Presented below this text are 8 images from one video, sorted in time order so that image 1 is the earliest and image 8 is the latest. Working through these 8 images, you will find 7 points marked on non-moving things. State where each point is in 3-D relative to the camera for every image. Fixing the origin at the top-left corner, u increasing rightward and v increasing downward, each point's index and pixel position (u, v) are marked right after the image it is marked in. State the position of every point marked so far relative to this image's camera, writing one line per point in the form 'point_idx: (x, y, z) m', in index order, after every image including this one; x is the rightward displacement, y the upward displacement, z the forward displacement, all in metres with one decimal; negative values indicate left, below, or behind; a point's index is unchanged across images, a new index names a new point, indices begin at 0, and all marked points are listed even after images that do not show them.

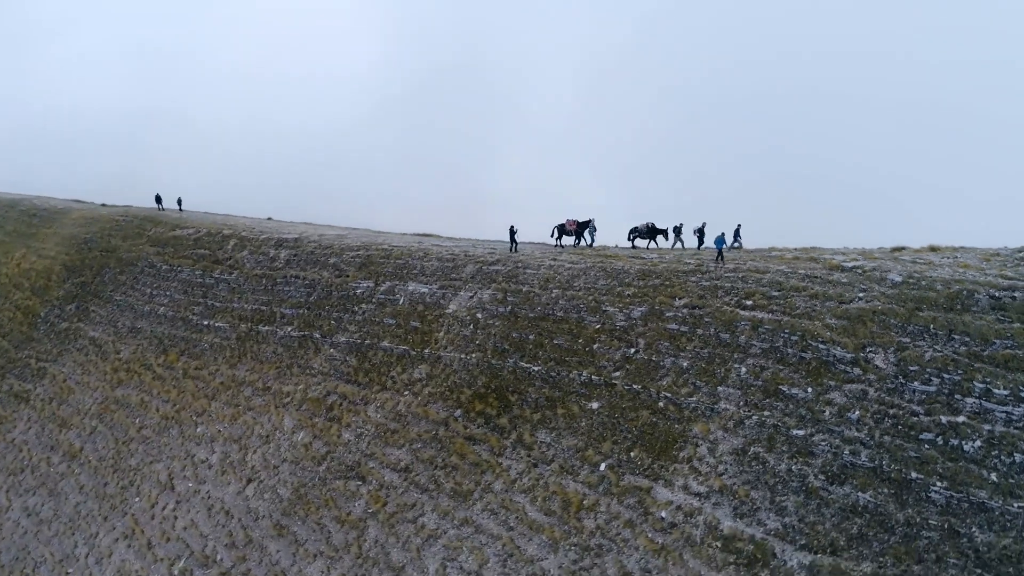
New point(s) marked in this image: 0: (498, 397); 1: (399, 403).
0: (-0.1, -2.5, +16.9) m
1: (-2.6, -2.7, +18.1) m
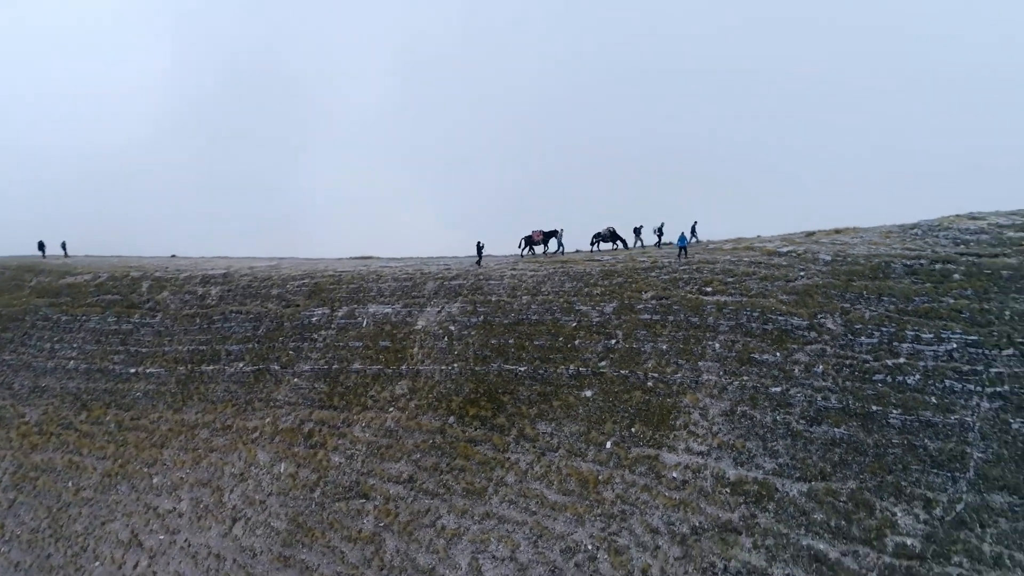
0: (-0.4, -2.7, +18.5) m
1: (-3.1, -3.3, +19.0) m
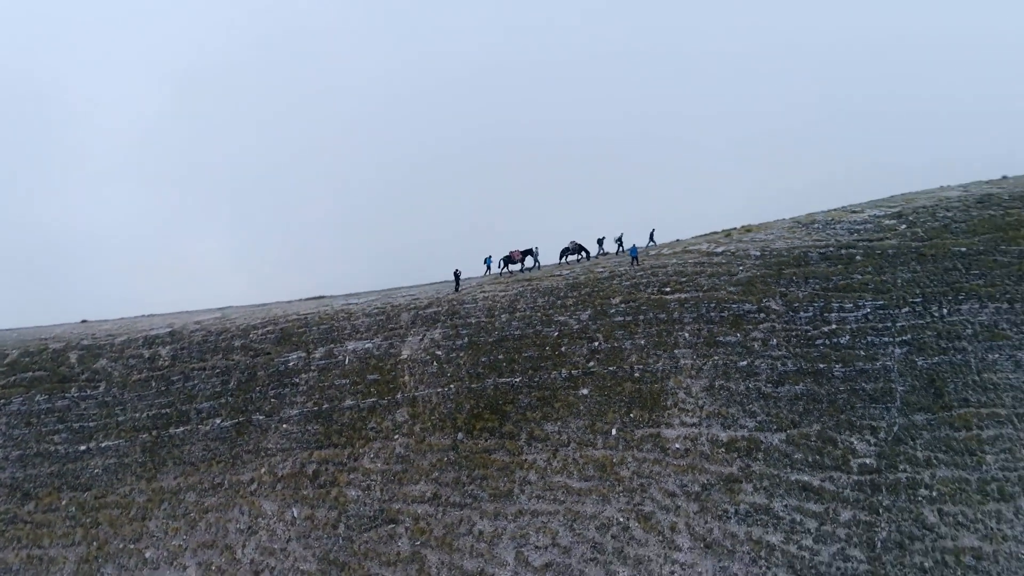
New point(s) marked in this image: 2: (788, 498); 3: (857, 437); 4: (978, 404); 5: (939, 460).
0: (-0.4, -3.3, +20.5) m
1: (-3.1, -4.2, +20.3) m
2: (+6.3, -4.8, +17.6) m
3: (+8.2, -3.5, +18.1) m
4: (+11.0, -2.7, +18.0) m
5: (+9.7, -3.9, +17.3) m
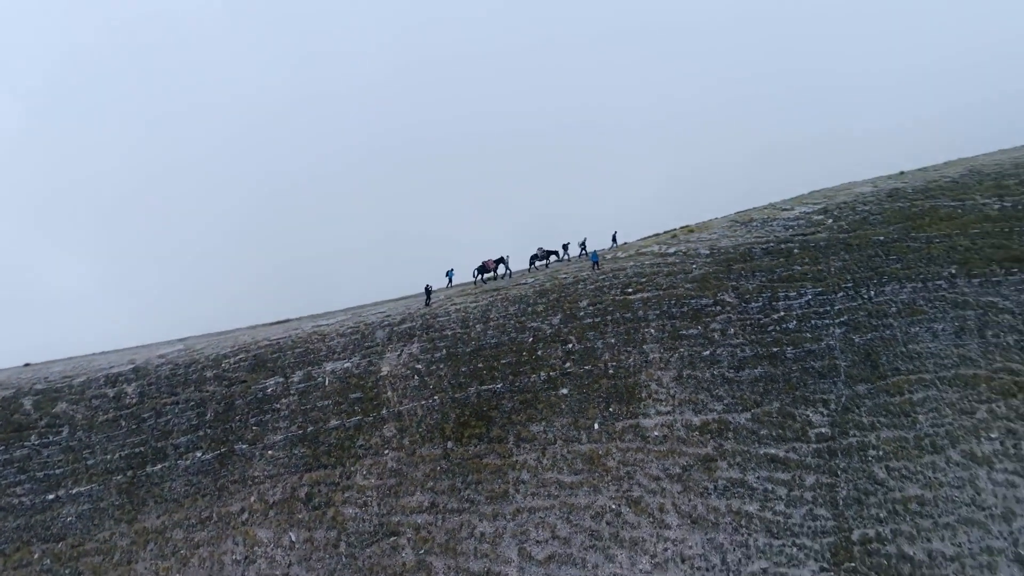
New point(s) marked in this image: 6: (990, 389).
0: (-0.9, -3.6, +21.4) m
1: (-3.4, -4.7, +20.8) m
2: (+6.3, -4.6, +19.6) m
3: (+8.0, -3.2, +20.5) m
4: (+10.7, -2.2, +20.8) m
5: (+9.6, -3.5, +19.9) m
6: (+12.4, -2.6, +20.0) m
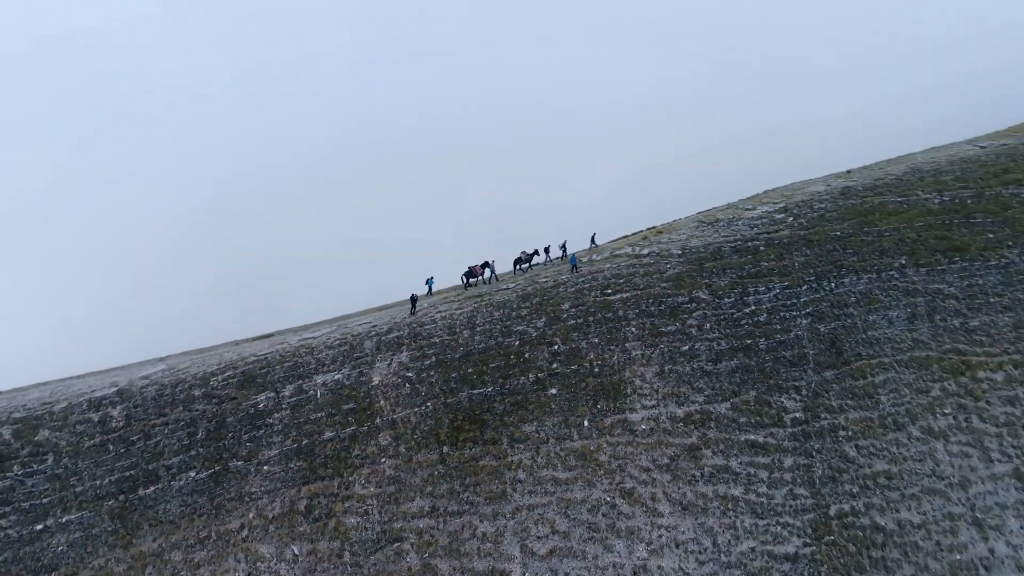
0: (-1.1, -3.8, +22.0) m
1: (-3.5, -5.0, +21.1) m
2: (+6.2, -4.6, +20.9) m
3: (+7.8, -3.1, +21.9) m
4: (+10.4, -2.0, +22.5) m
5: (+9.4, -3.3, +21.5) m
6: (+12.2, -2.3, +21.9) m
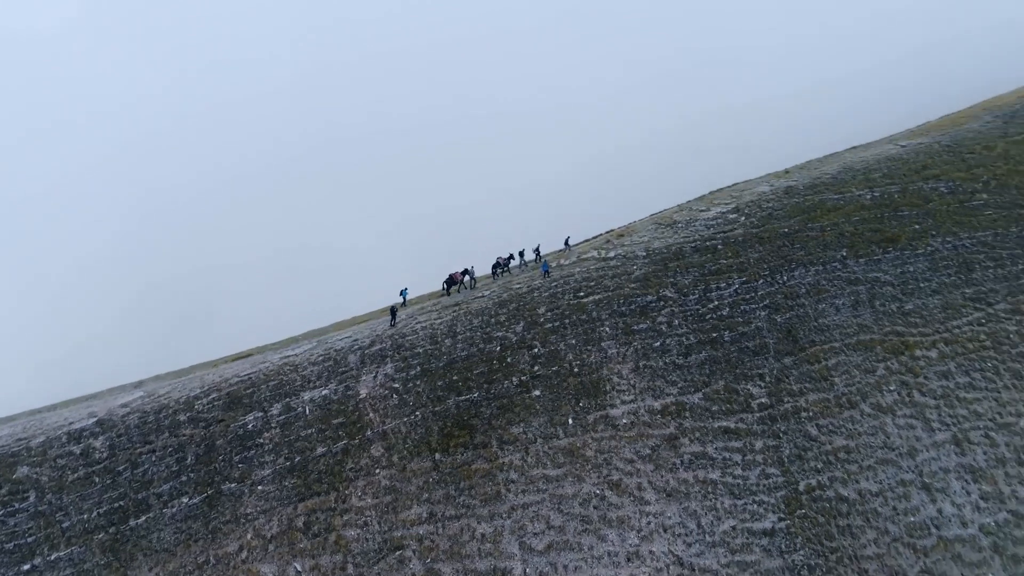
0: (-1.5, -4.1, +22.6) m
1: (-3.7, -5.4, +21.5) m
2: (+5.9, -4.5, +22.4) m
3: (+7.3, -2.9, +23.5) m
4: (+9.8, -1.7, +24.5) m
5: (+9.0, -3.1, +23.4) m
6: (+11.6, -1.9, +24.0) m
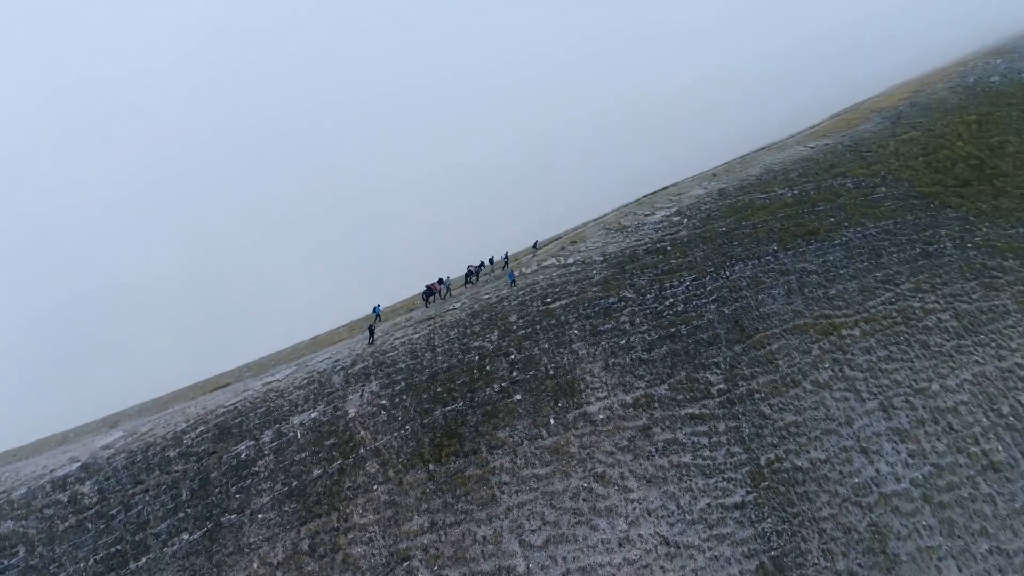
0: (-1.9, -4.6, +23.4) m
1: (-3.8, -5.9, +21.9) m
2: (+5.5, -4.4, +24.4) m
3: (+6.6, -2.8, +25.7) m
4: (+8.8, -1.4, +27.0) m
5: (+8.3, -2.8, +25.8) m
6: (+10.7, -1.5, +26.9) m
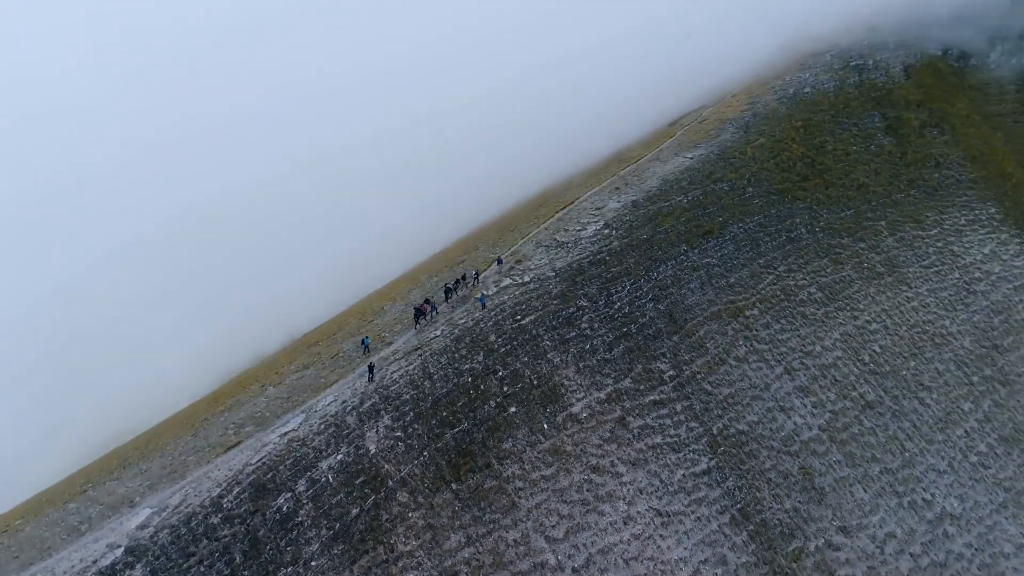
0: (-1.7, -5.5, +25.1) m
1: (-2.9, -7.1, +23.2) m
2: (+5.1, -4.6, +28.0) m
3: (+5.6, -2.9, +29.6) m
4: (+7.2, -1.2, +31.4) m
5: (+7.2, -2.7, +30.1) m
6: (+9.0, -1.1, +31.8) m
